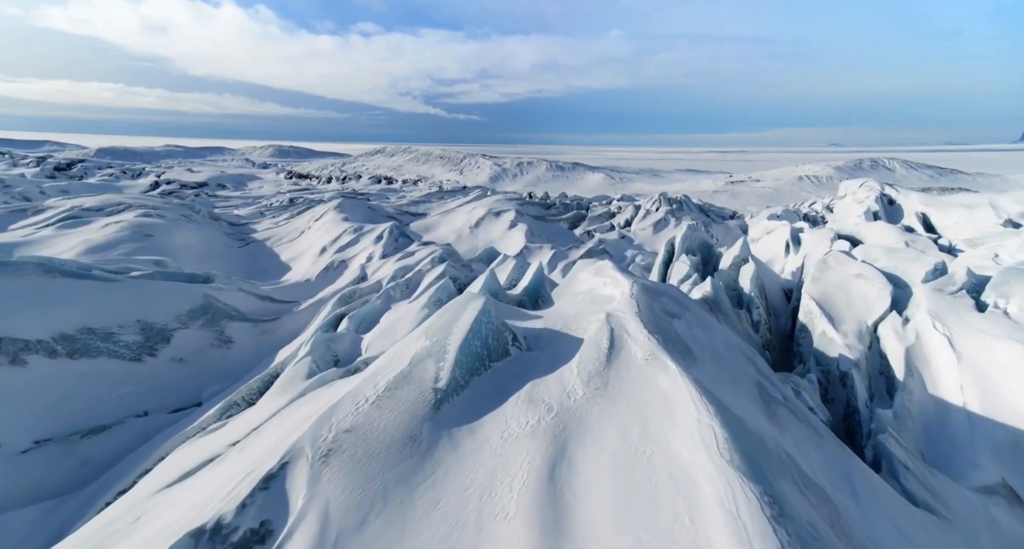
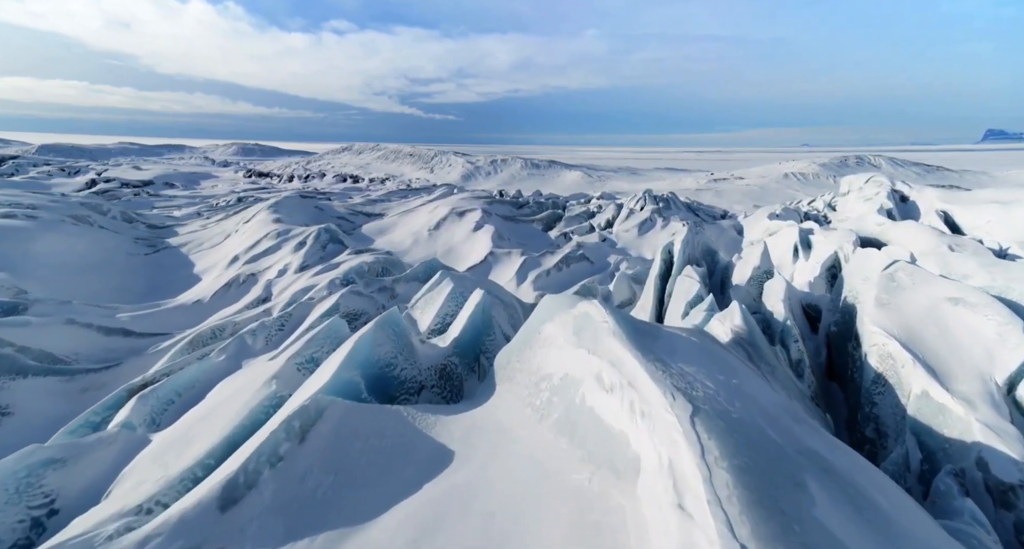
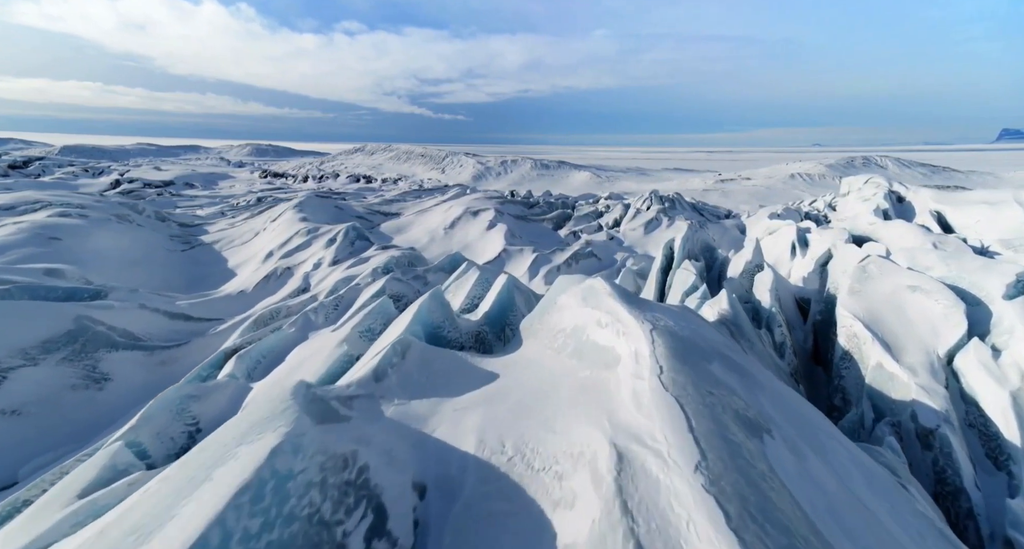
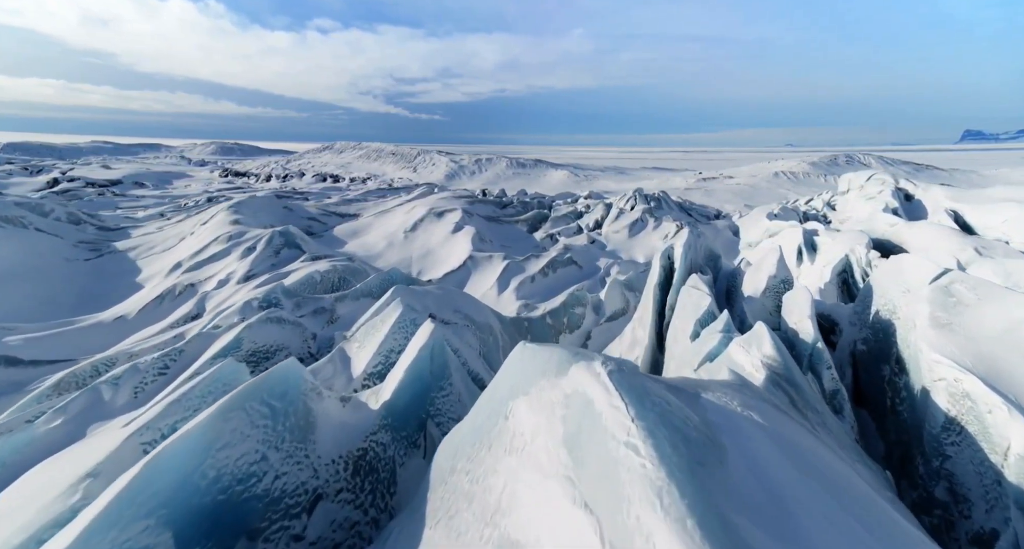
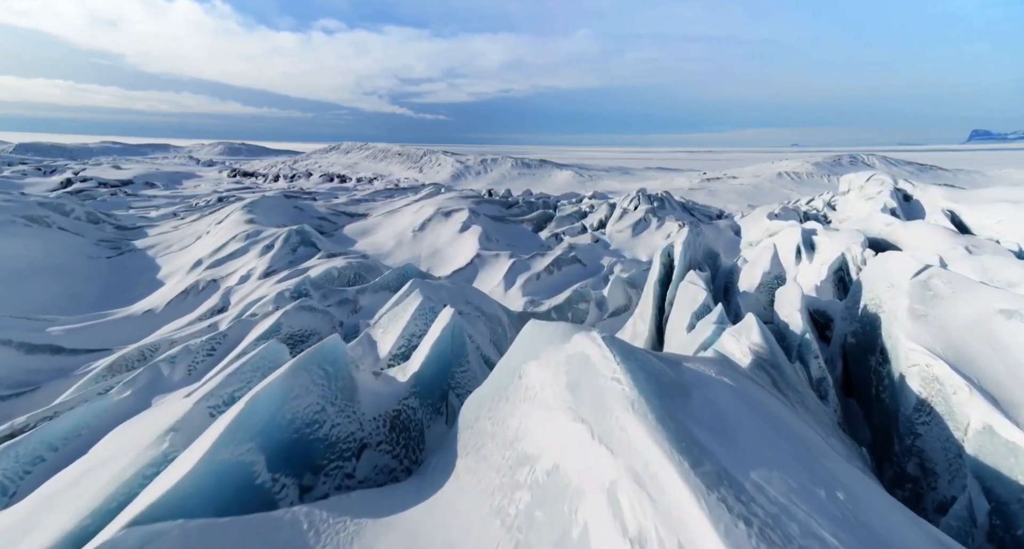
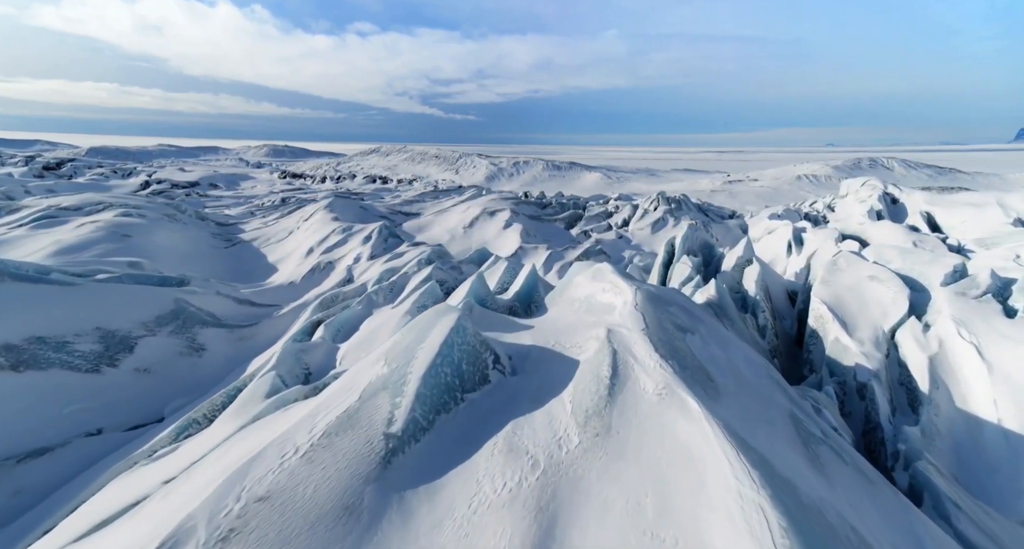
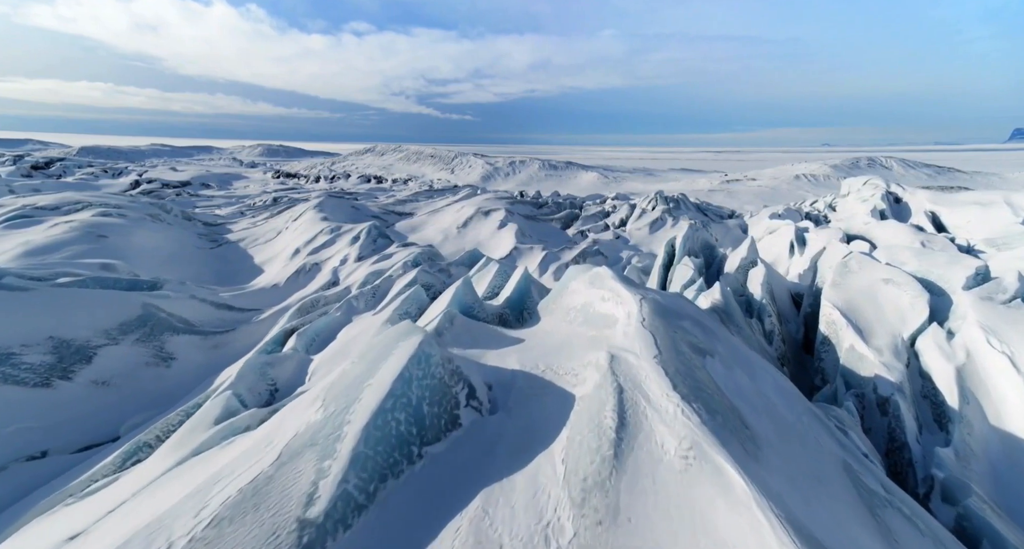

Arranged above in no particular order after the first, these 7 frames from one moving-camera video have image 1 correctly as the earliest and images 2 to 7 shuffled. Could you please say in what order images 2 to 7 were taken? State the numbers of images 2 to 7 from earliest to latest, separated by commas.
6, 7, 3, 2, 5, 4
